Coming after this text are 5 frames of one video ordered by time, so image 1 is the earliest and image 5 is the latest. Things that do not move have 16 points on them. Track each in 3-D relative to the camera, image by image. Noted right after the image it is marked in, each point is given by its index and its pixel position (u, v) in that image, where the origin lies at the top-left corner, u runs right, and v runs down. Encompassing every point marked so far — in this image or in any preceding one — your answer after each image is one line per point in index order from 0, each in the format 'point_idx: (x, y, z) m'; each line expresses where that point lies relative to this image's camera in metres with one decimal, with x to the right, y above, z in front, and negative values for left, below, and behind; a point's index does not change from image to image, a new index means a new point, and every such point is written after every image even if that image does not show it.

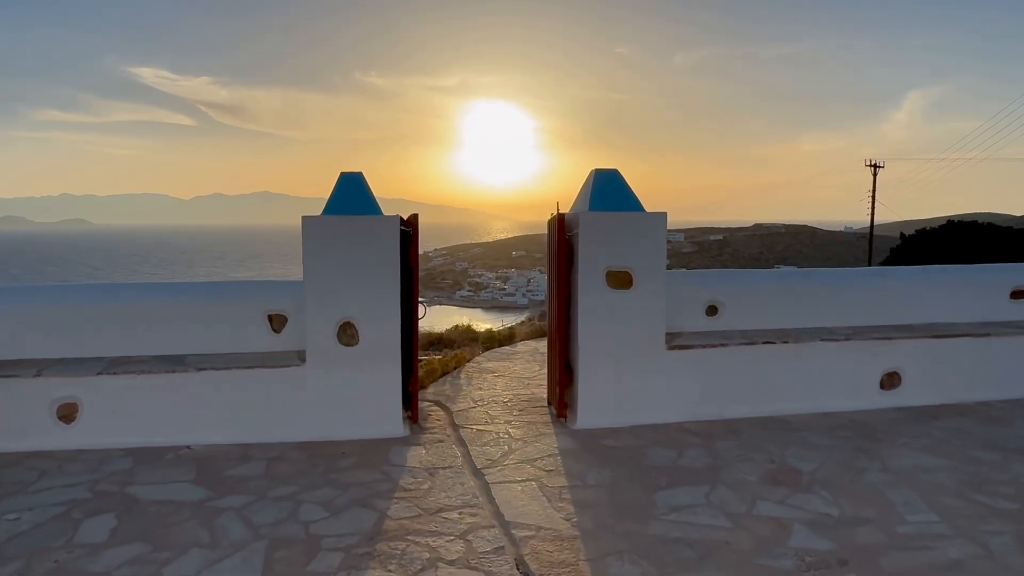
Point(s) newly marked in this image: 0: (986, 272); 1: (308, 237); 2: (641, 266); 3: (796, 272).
0: (+3.5, +0.1, +5.4) m
1: (-1.2, +0.3, +4.2) m
2: (+0.8, +0.1, +4.5) m
3: (+2.0, +0.1, +5.2) m
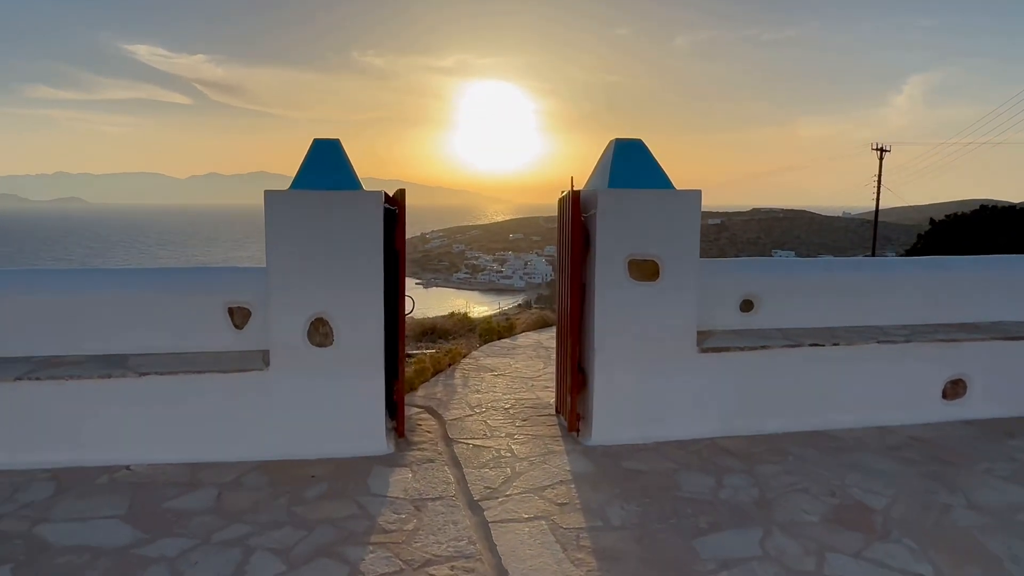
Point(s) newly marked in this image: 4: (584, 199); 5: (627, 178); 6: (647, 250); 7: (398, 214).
0: (+3.5, +0.2, +4.7) m
1: (-1.1, +0.3, +3.5) m
2: (+0.8, +0.2, +3.8) m
3: (+2.0, +0.2, +4.5) m
4: (+0.4, +0.5, +3.9) m
5: (+0.6, +0.6, +3.9) m
6: (+0.7, +0.2, +3.8) m
7: (-0.6, +0.4, +3.7) m
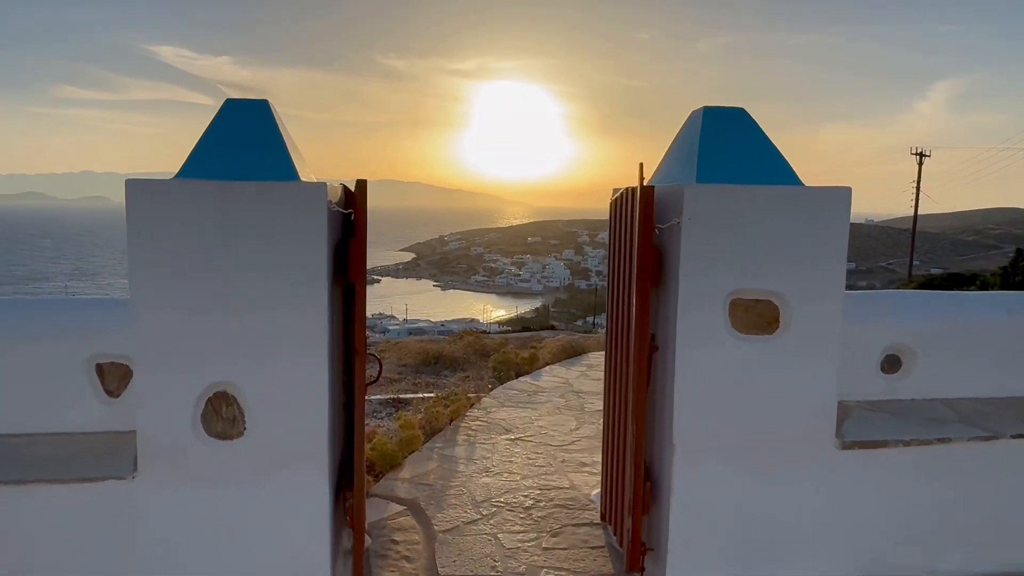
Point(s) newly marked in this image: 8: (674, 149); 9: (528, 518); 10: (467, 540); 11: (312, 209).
0: (+3.6, -0.1, +3.2) m
1: (-1.0, +0.2, +2.1) m
2: (+0.9, 0.0, +2.3) m
3: (+2.1, 0.0, +3.0) m
4: (+0.5, +0.3, +2.4) m
5: (+0.7, +0.4, +2.5) m
6: (+0.8, 0.0, +2.3) m
7: (-0.5, +0.2, +2.3) m
8: (+0.6, +0.5, +2.7) m
9: (+0.1, -0.9, +3.0) m
10: (-0.2, -0.9, +2.8) m
11: (-0.6, +0.2, +2.2) m
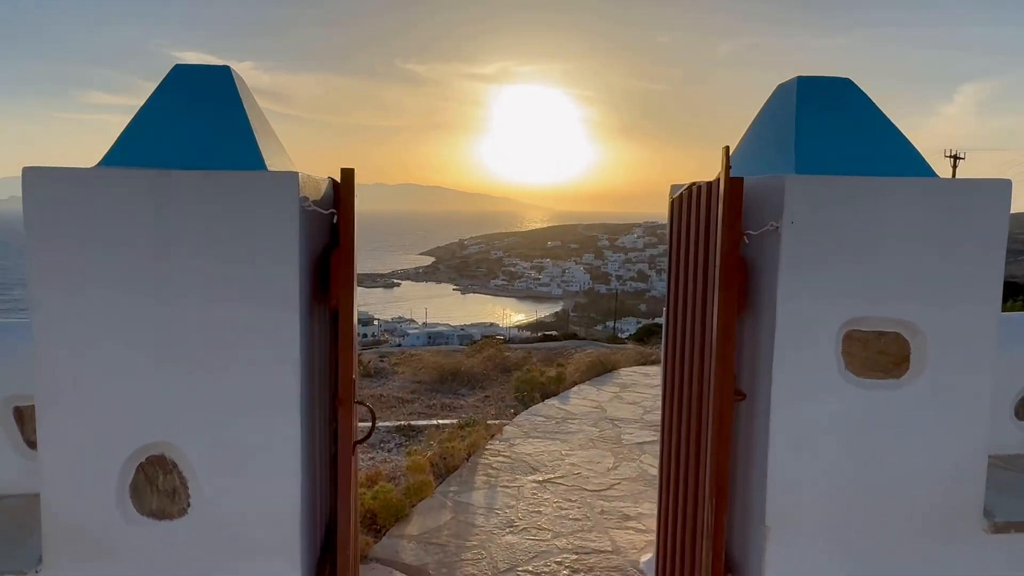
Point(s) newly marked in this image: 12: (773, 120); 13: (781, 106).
0: (+3.7, -0.1, +2.5) m
1: (-1.0, +0.1, +1.5) m
2: (+1.0, -0.1, +1.7) m
3: (+2.2, -0.1, +2.3) m
4: (+0.6, +0.2, +1.8) m
5: (+0.8, +0.3, +1.9) m
6: (+0.9, -0.1, +1.7) m
7: (-0.4, +0.1, +1.7) m
8: (+0.7, +0.4, +2.1) m
9: (+0.2, -1.0, +2.4) m
10: (-0.1, -1.0, +2.2) m
11: (-0.5, +0.2, +1.6) m
12: (+0.7, +0.4, +2.0) m
13: (+0.7, +0.5, +2.0) m
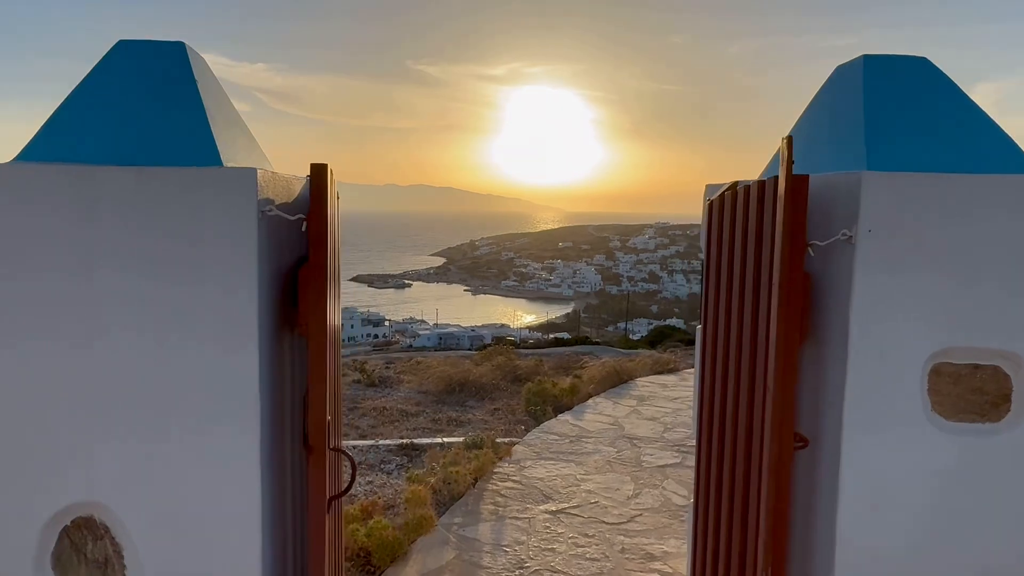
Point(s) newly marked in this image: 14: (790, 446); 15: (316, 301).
0: (+3.7, -0.2, +2.1) m
1: (-0.9, +0.1, +1.2) m
2: (+1.0, -0.1, +1.4) m
3: (+2.2, -0.2, +2.0) m
4: (+0.6, +0.2, +1.5) m
5: (+0.8, +0.3, +1.5) m
6: (+0.9, -0.1, +1.4) m
7: (-0.4, +0.1, +1.4) m
8: (+0.7, +0.4, +1.8) m
9: (+0.2, -1.0, +2.1) m
10: (0.0, -1.0, +1.9) m
11: (-0.5, +0.1, +1.3) m
12: (+0.7, +0.4, +1.7) m
13: (+0.8, +0.5, +1.7) m
14: (+0.5, -0.3, +1.5) m
15: (-0.4, 0.0, +1.4) m
